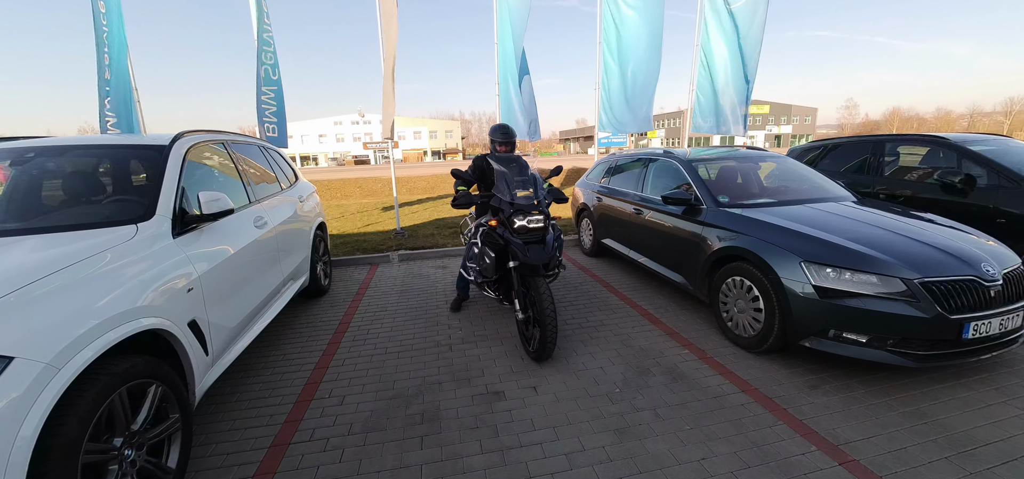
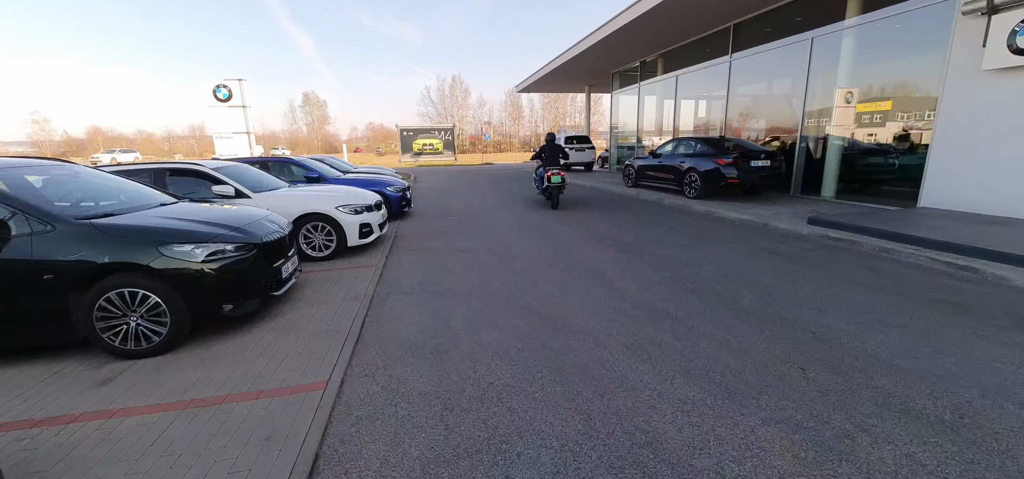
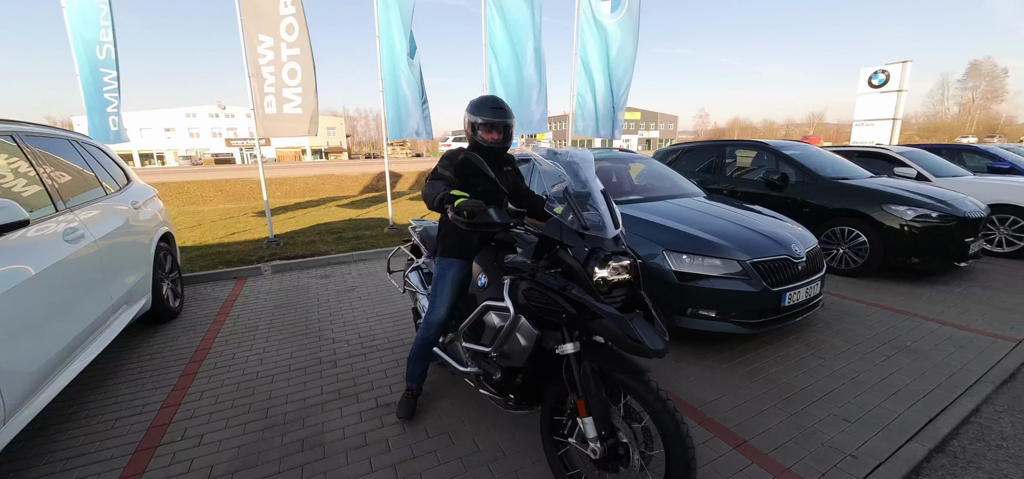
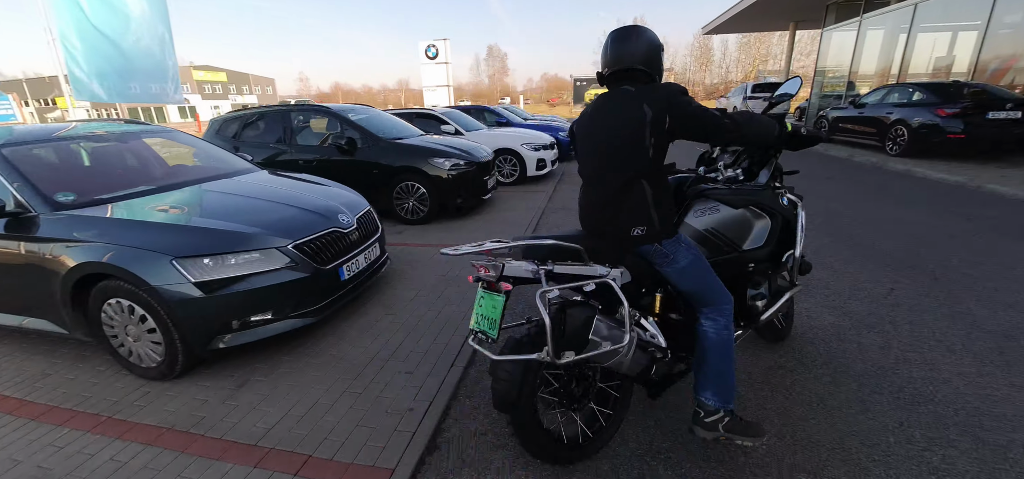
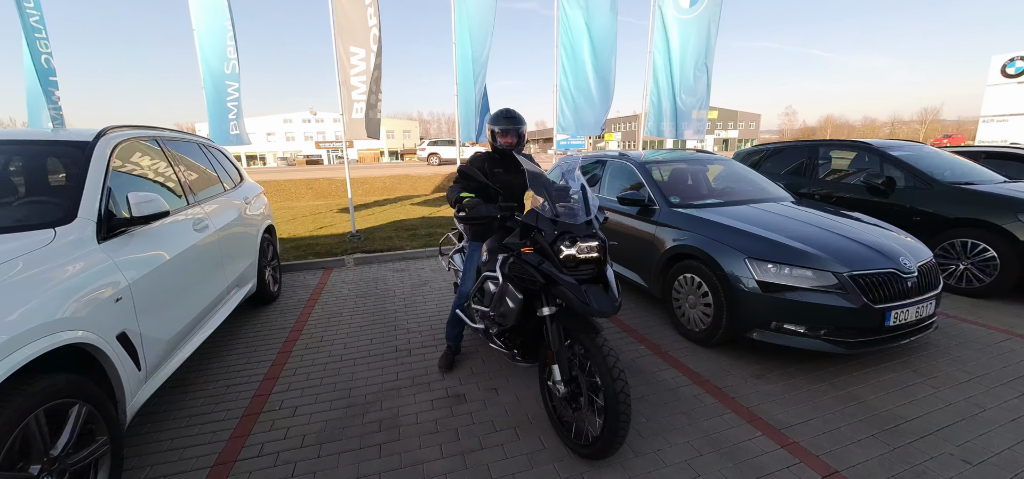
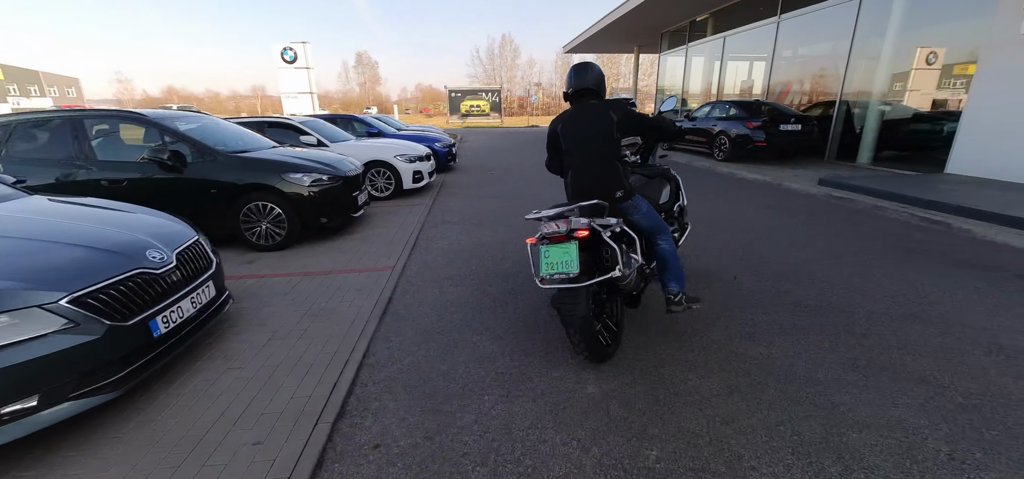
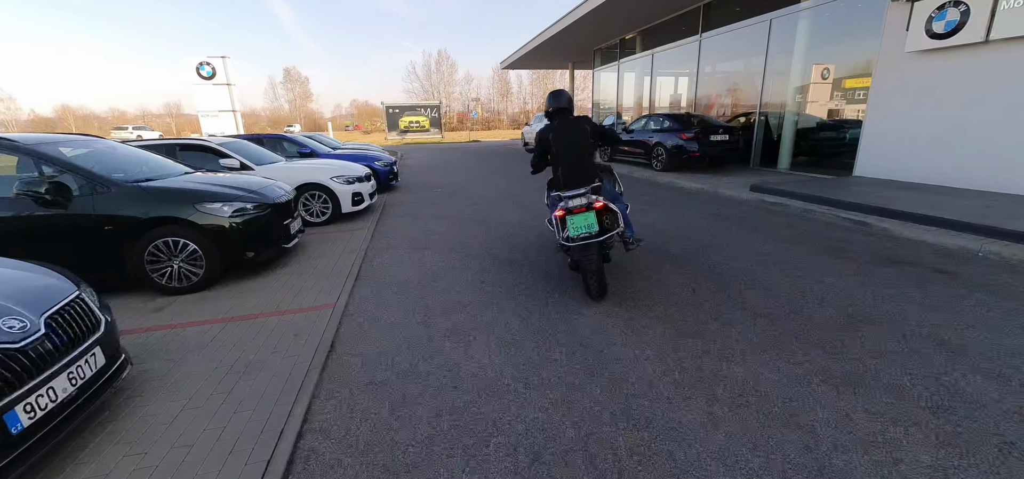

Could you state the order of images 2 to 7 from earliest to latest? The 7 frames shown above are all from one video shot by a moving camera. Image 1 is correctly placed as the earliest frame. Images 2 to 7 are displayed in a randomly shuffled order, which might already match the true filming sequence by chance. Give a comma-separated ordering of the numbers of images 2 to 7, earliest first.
5, 3, 4, 6, 7, 2
